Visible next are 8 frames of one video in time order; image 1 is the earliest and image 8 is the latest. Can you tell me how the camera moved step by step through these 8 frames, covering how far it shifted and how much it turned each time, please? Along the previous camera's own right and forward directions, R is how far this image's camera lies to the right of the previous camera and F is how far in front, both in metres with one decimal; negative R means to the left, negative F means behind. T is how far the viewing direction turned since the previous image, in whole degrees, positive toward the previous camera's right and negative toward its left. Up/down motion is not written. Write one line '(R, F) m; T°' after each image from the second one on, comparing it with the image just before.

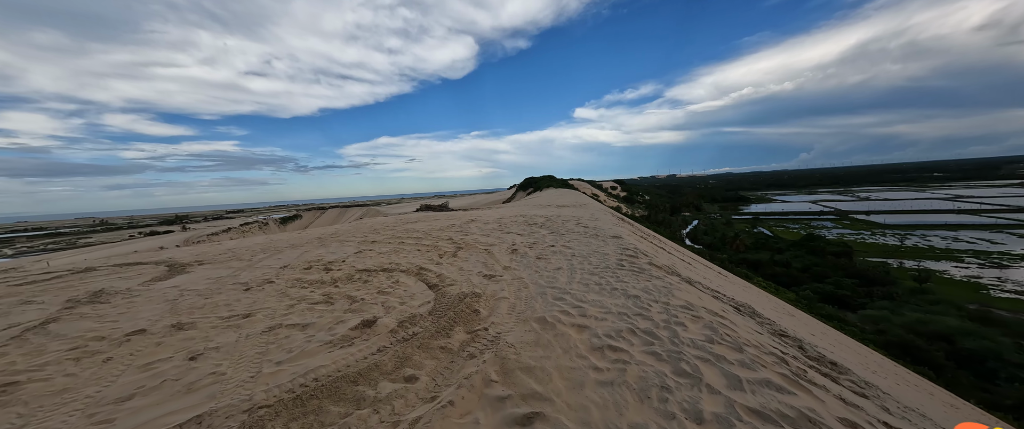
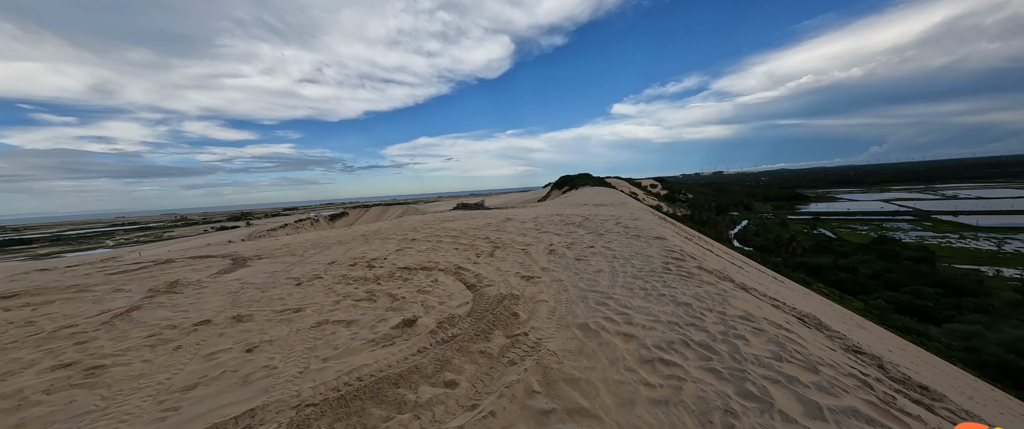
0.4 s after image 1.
(-0.1, +0.1) m; -6°
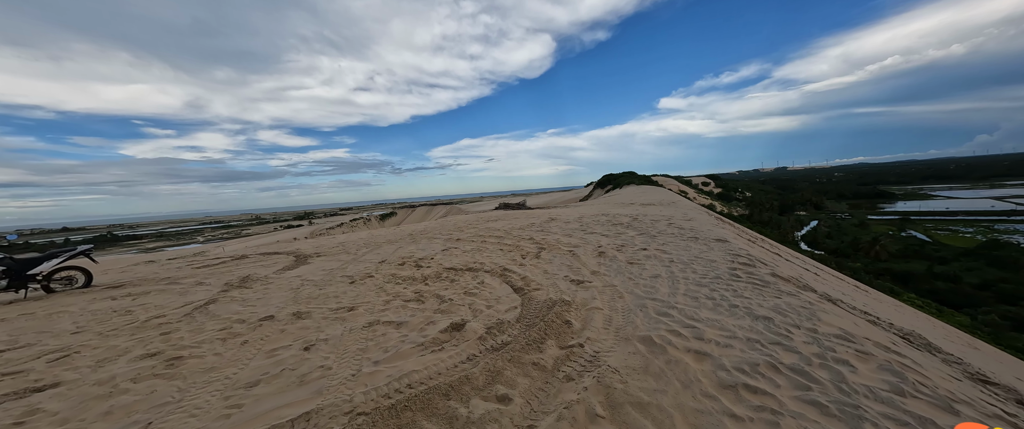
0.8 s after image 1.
(-0.1, +0.2) m; -7°
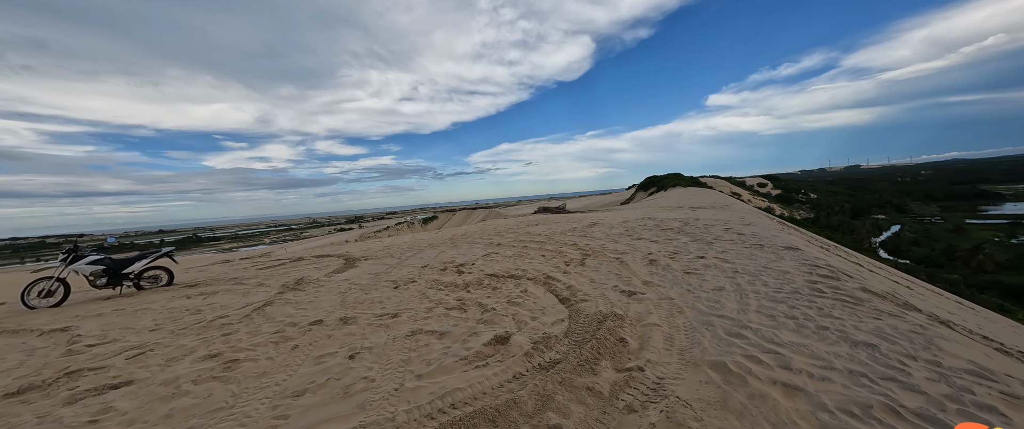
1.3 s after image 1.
(-0.1, +0.2) m; -7°
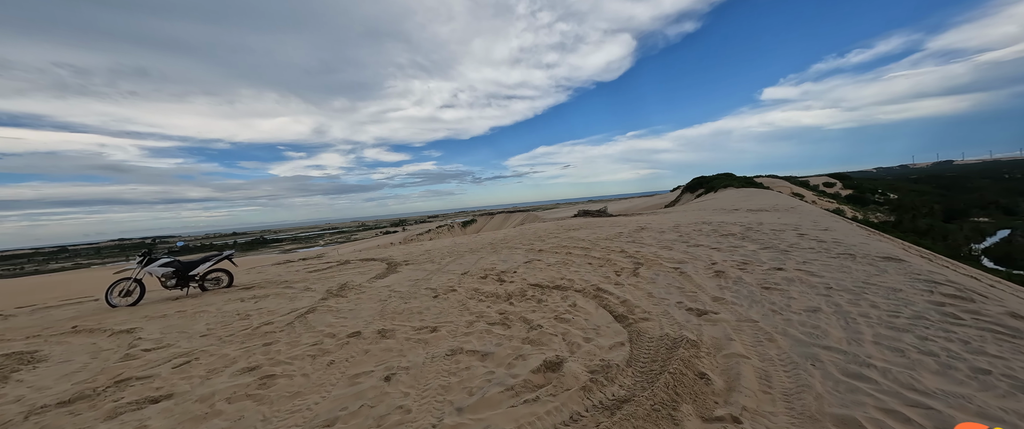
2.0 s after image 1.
(-0.1, +0.4) m; -7°
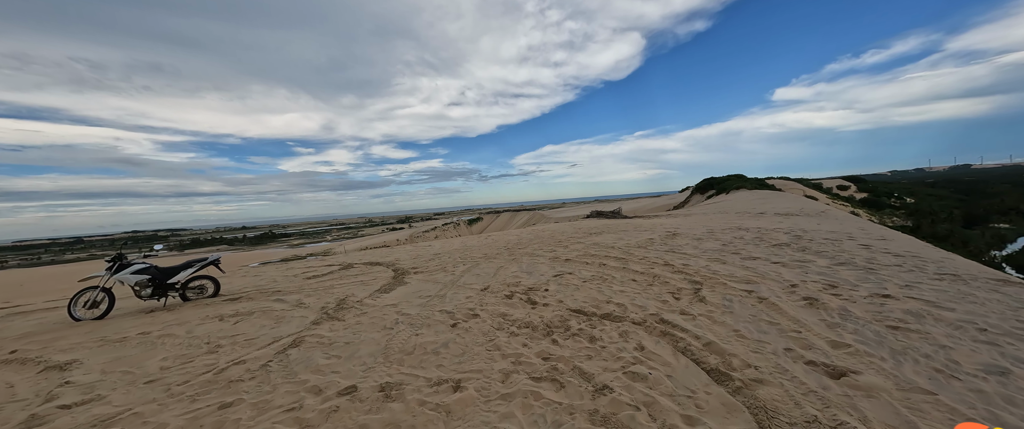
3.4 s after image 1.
(-0.4, +1.0) m; -1°
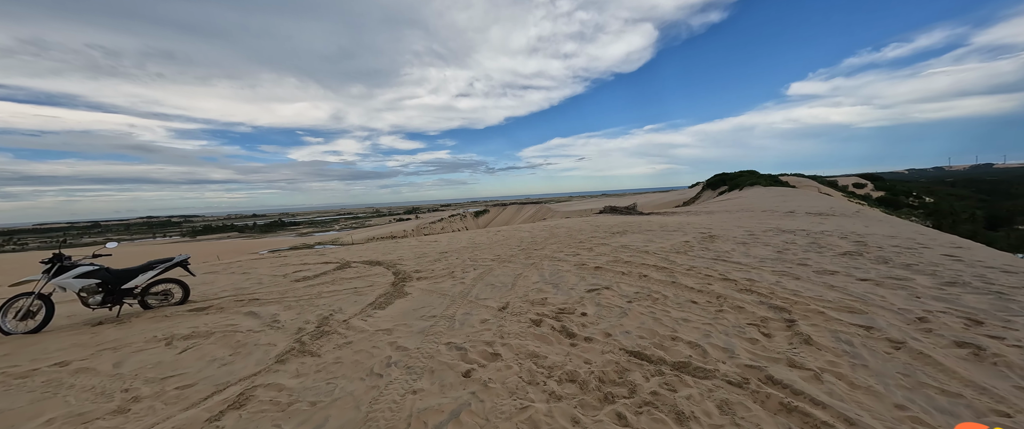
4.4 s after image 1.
(-0.3, +1.1) m; -1°
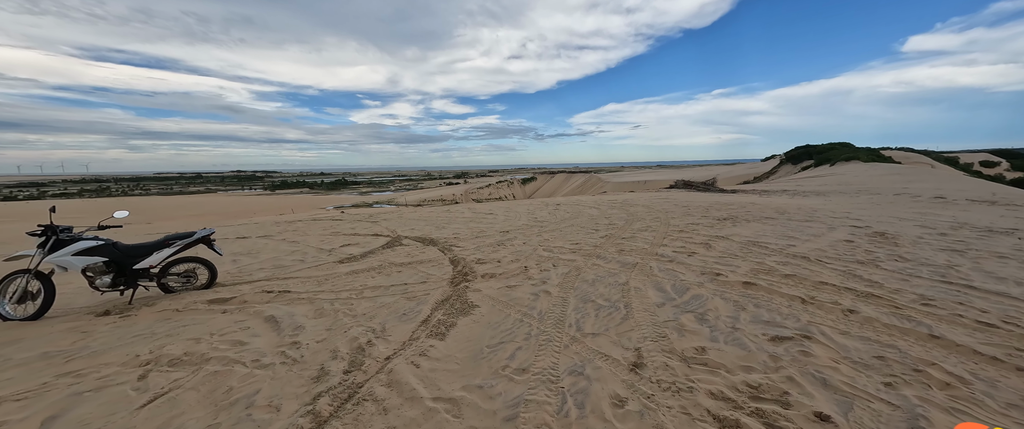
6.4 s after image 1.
(-0.8, +1.8) m; -8°
